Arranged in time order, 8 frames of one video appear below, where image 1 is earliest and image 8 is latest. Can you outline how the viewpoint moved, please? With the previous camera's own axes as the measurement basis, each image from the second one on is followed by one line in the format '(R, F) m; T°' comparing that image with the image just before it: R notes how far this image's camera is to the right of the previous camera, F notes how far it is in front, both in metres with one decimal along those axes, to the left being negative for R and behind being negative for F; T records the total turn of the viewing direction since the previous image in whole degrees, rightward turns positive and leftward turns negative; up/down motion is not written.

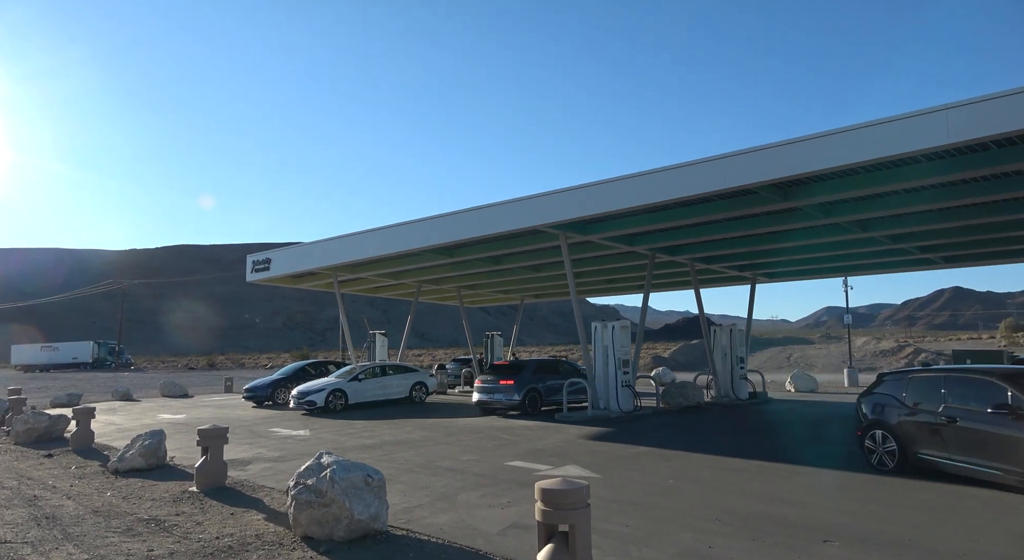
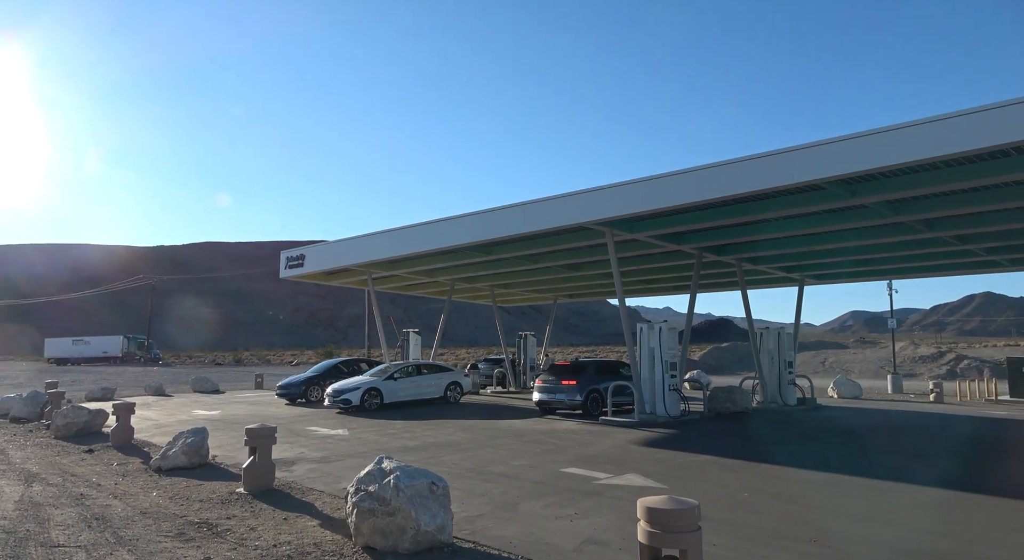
(-0.5, +0.4) m; -2°
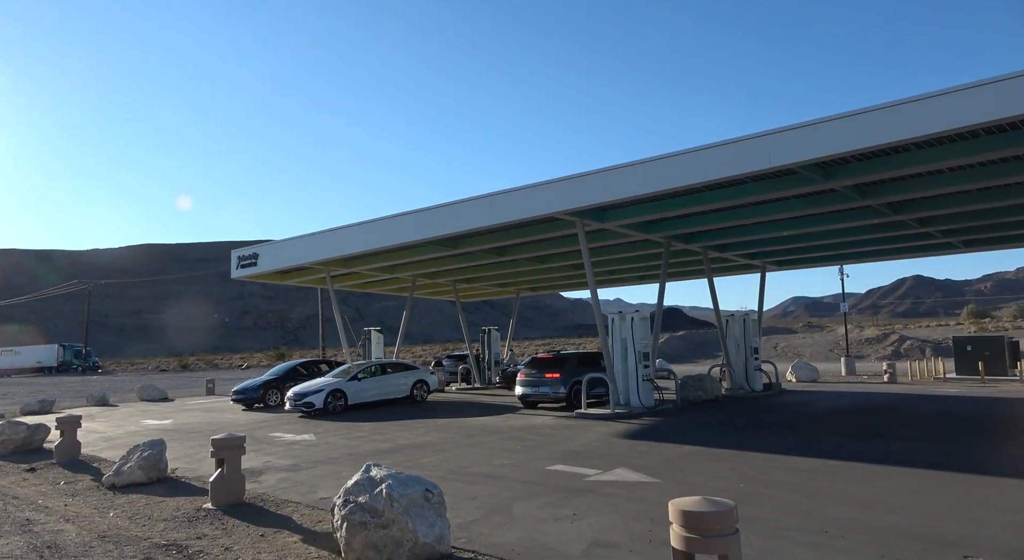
(-0.4, +0.4) m; +4°
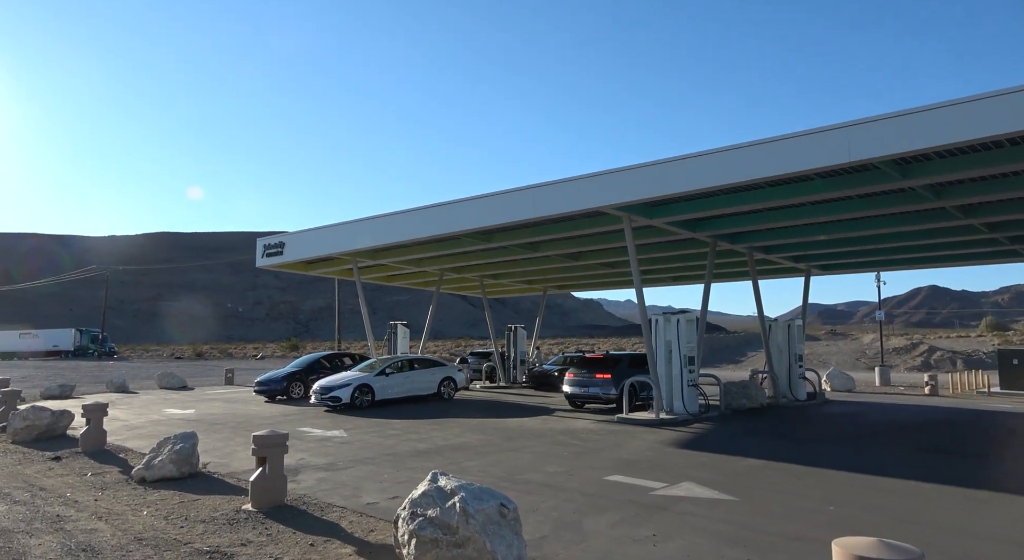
(-0.7, +0.6) m; -1°
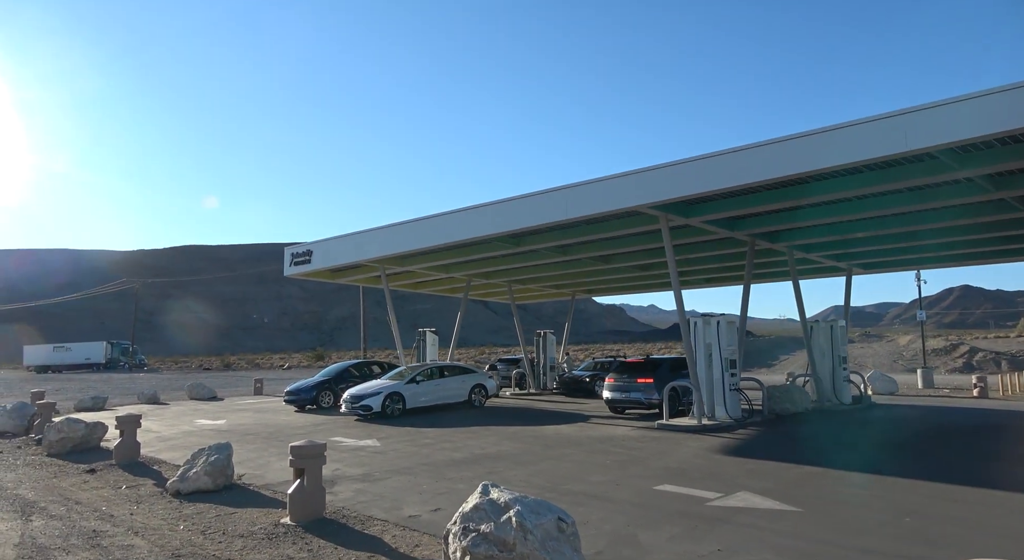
(-0.3, +0.3) m; -2°
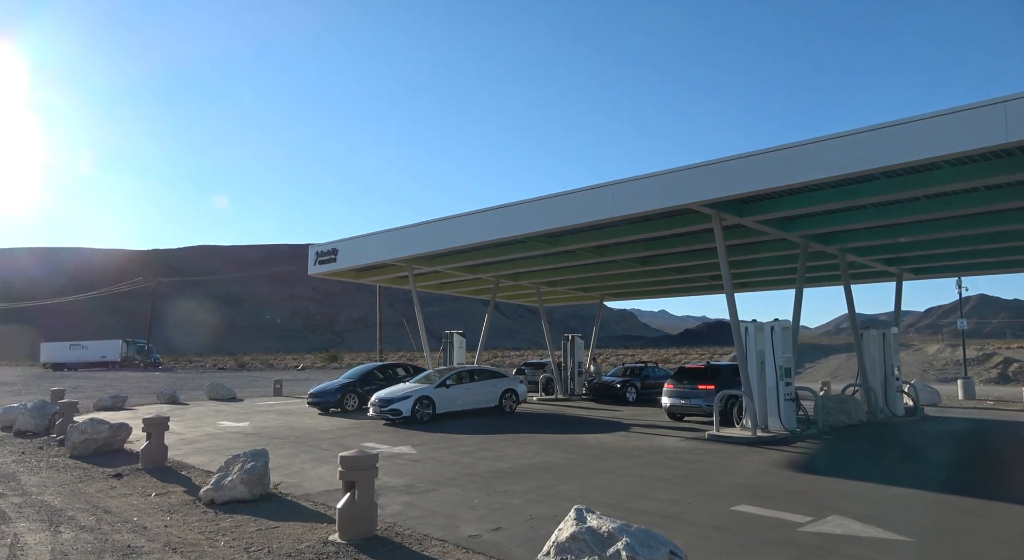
(-0.6, +0.7) m; -1°
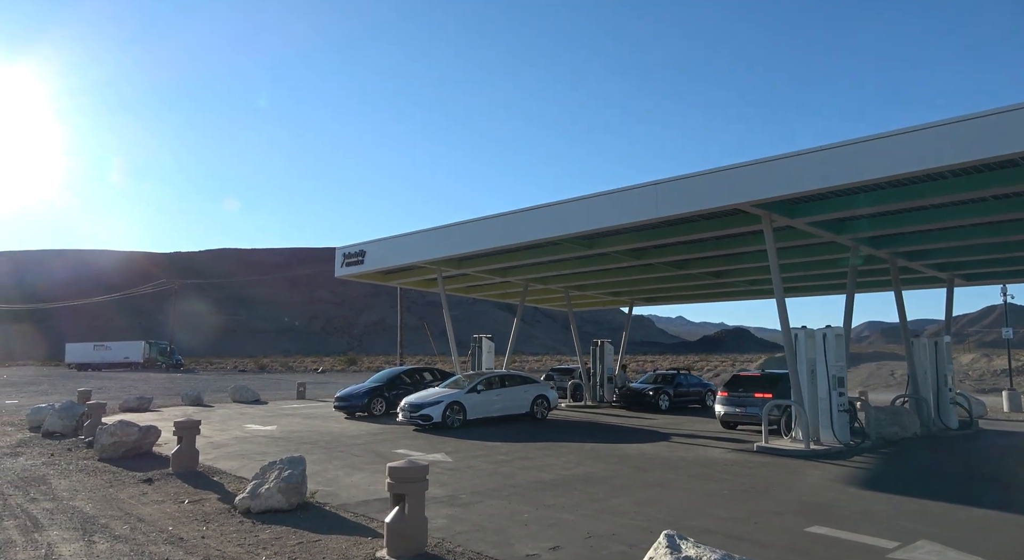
(-0.4, +0.5) m; -1°
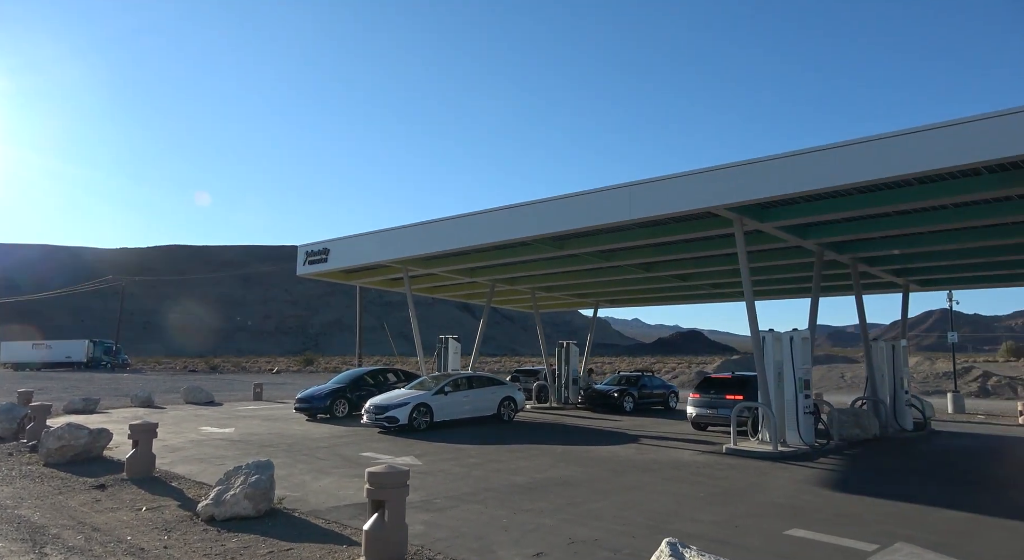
(-0.3, +0.2) m; +4°
